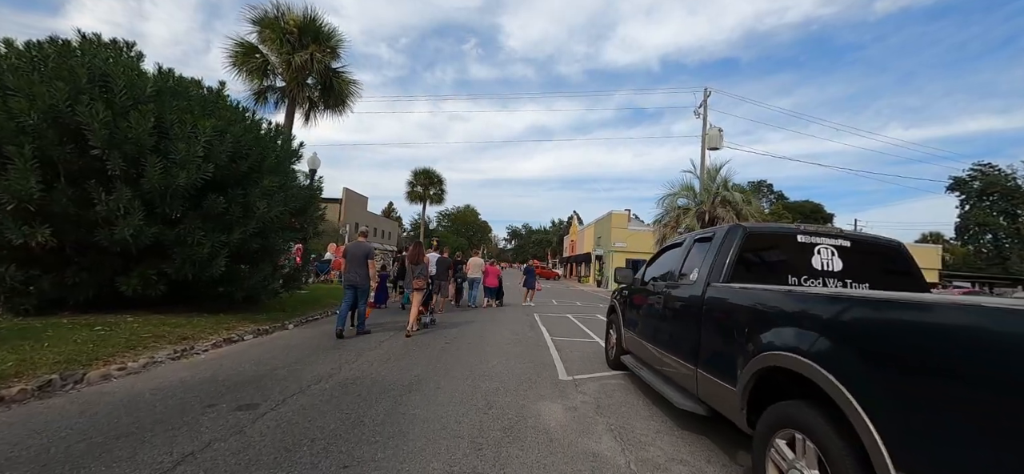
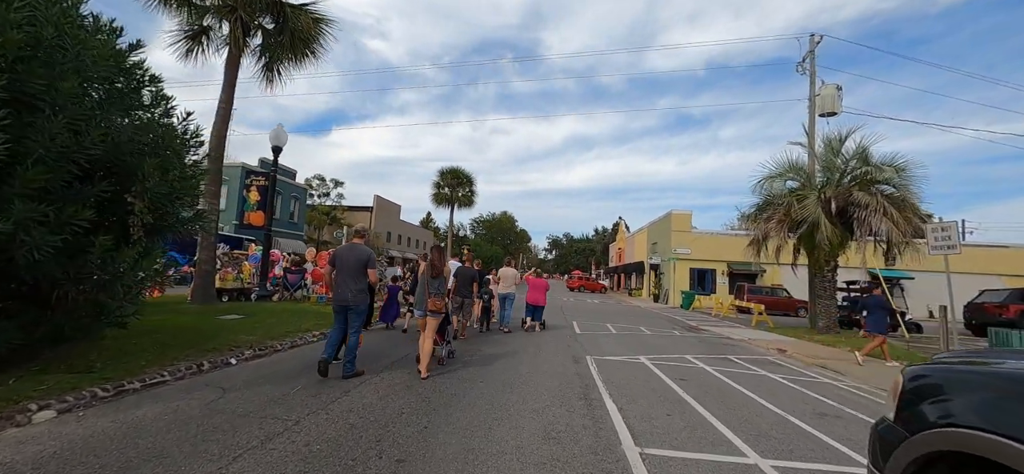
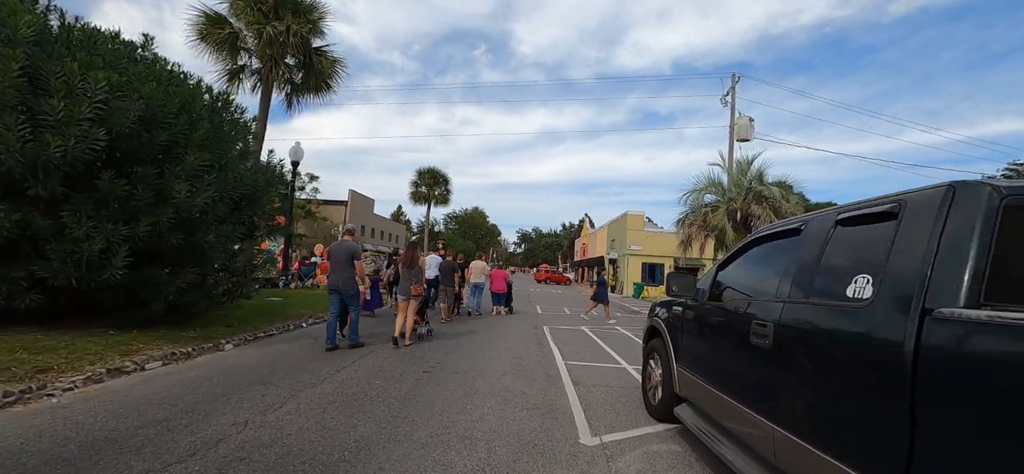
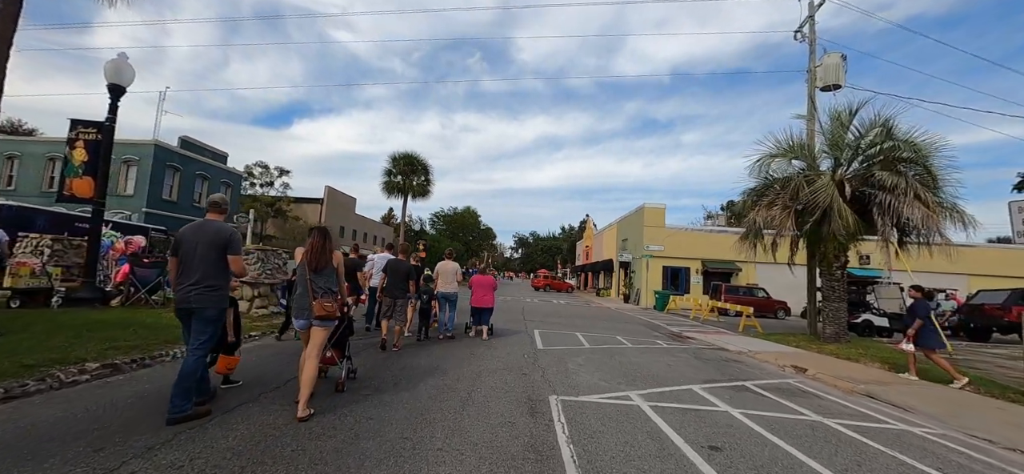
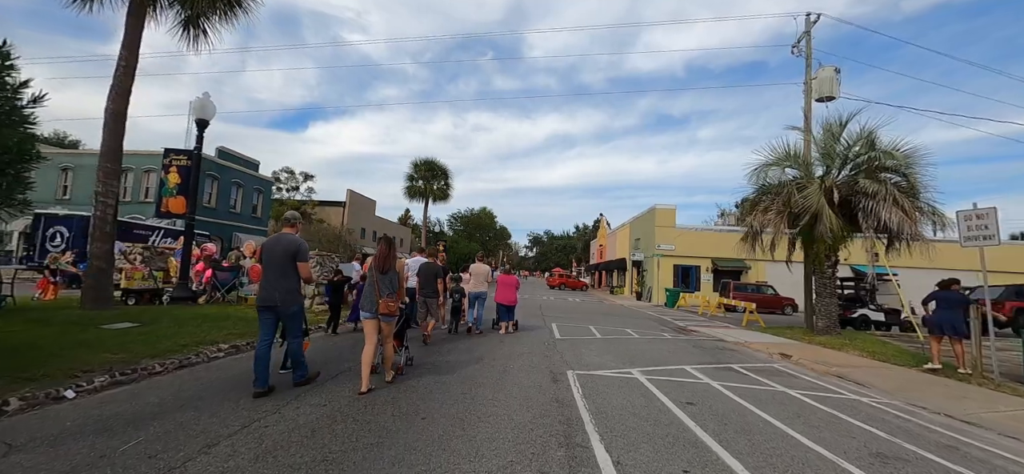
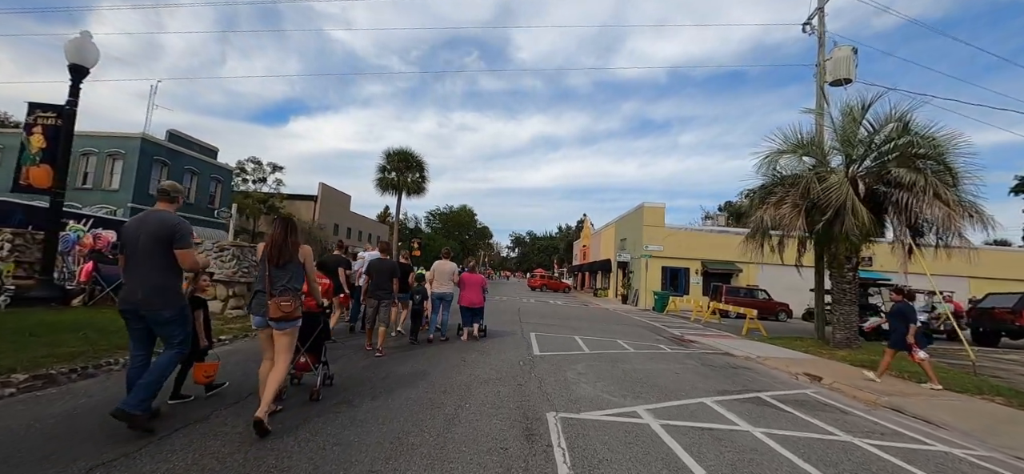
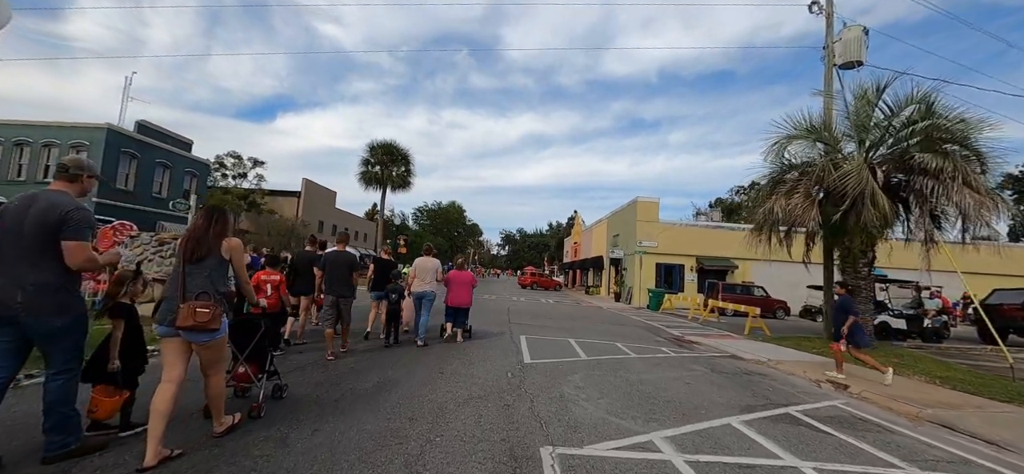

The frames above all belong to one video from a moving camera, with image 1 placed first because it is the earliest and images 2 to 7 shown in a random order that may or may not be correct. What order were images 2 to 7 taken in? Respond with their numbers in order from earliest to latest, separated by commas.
3, 2, 5, 4, 6, 7
